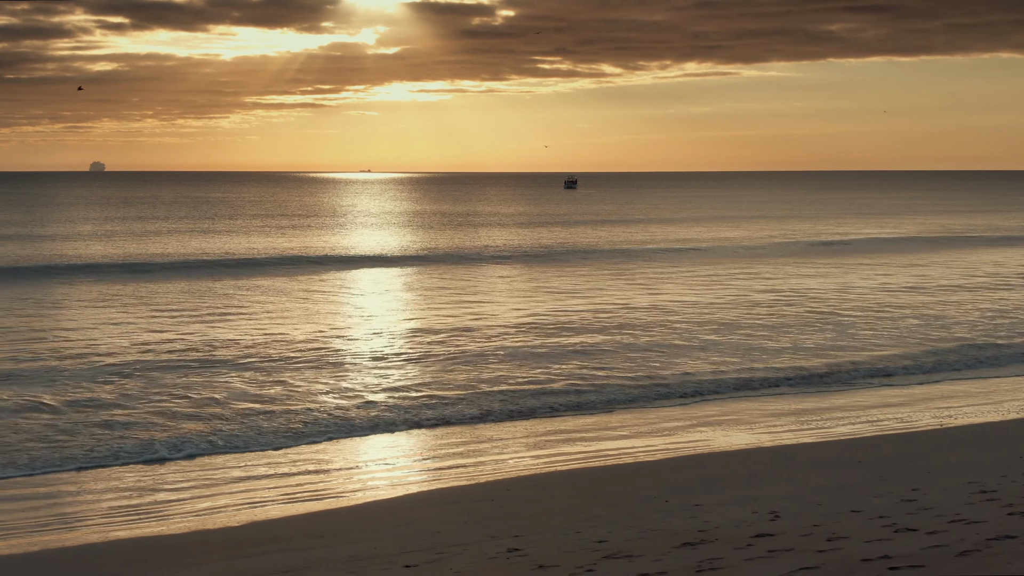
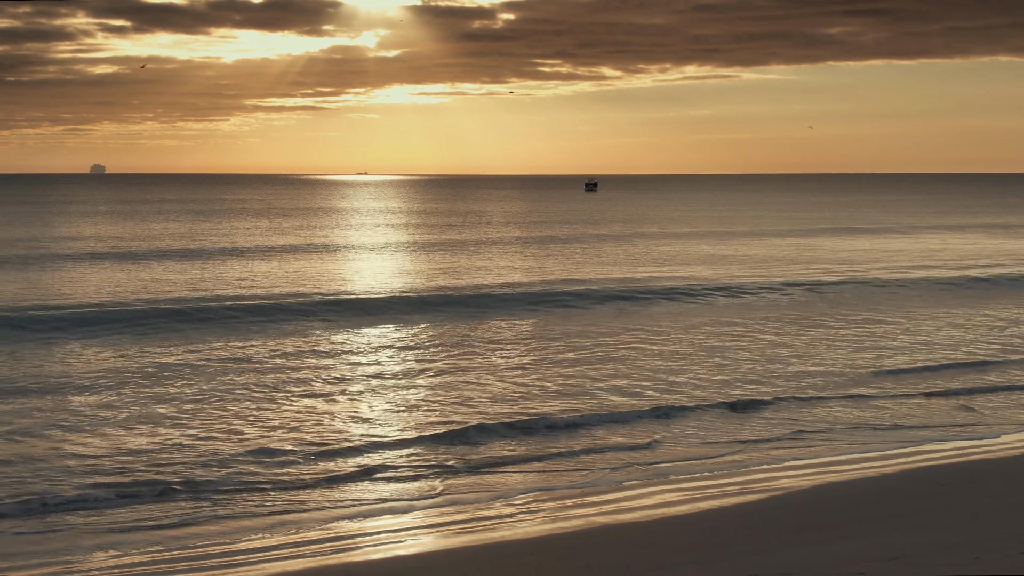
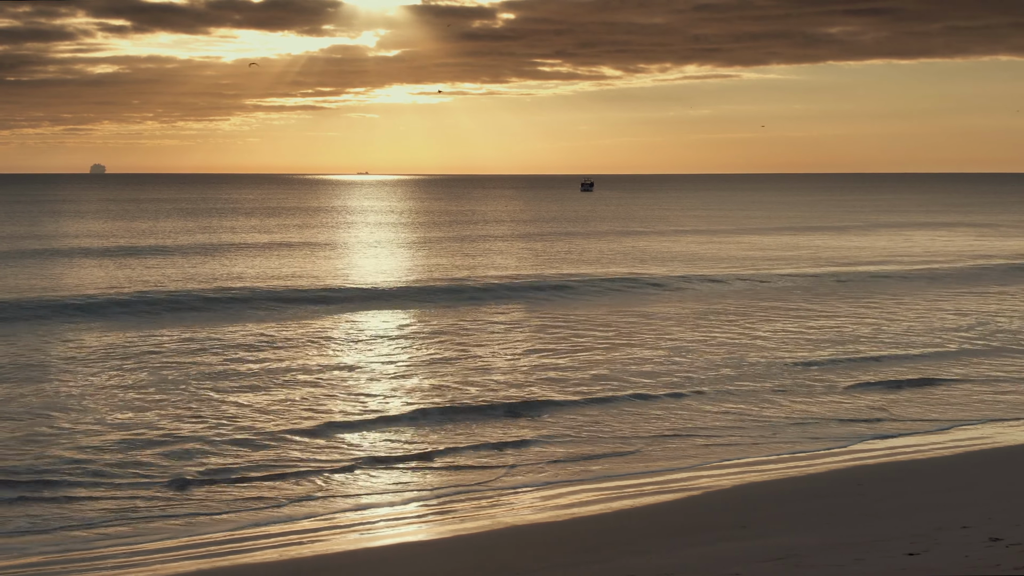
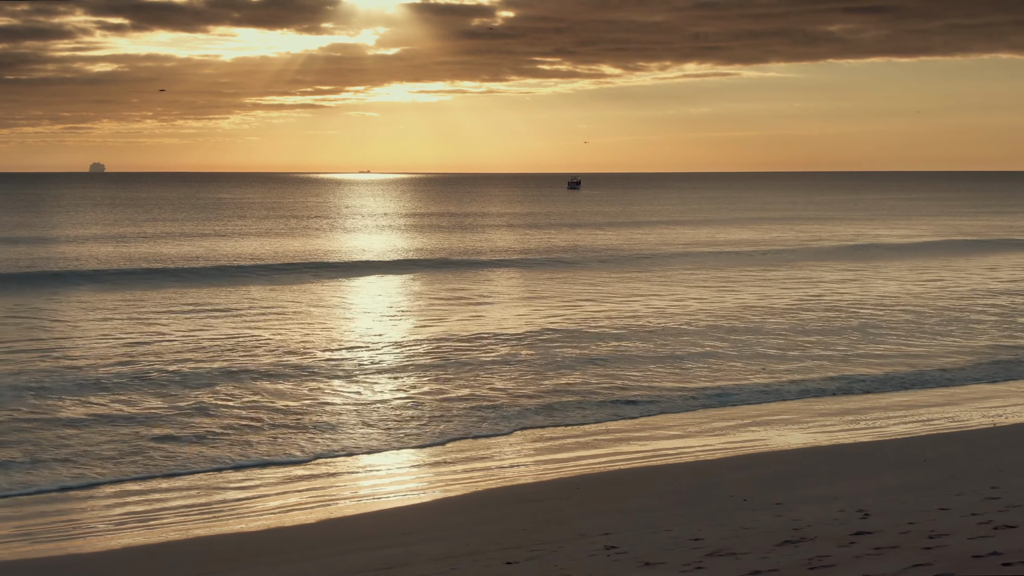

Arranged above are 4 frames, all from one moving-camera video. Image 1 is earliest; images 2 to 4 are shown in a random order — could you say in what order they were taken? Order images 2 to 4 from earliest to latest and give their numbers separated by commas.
4, 3, 2
